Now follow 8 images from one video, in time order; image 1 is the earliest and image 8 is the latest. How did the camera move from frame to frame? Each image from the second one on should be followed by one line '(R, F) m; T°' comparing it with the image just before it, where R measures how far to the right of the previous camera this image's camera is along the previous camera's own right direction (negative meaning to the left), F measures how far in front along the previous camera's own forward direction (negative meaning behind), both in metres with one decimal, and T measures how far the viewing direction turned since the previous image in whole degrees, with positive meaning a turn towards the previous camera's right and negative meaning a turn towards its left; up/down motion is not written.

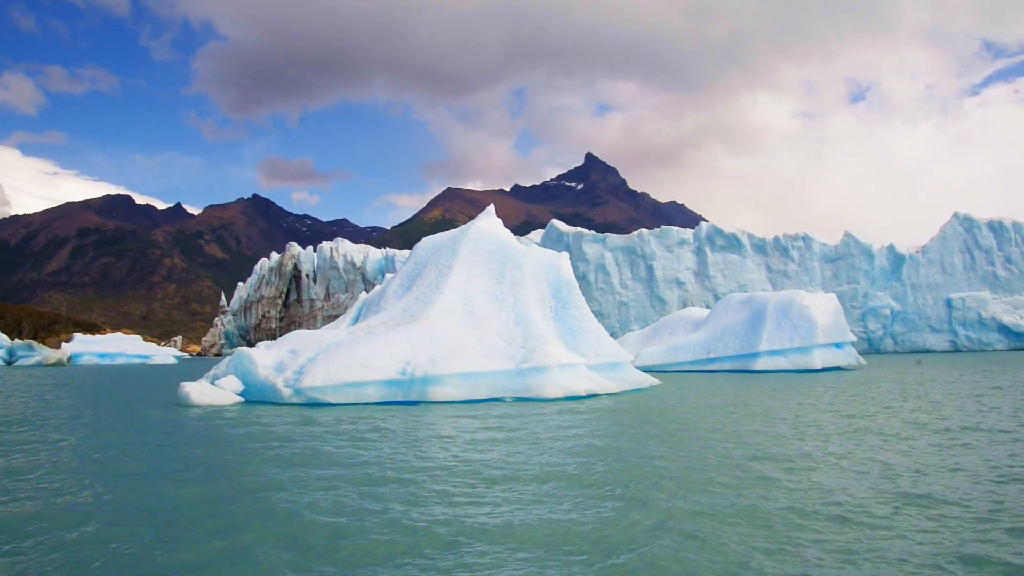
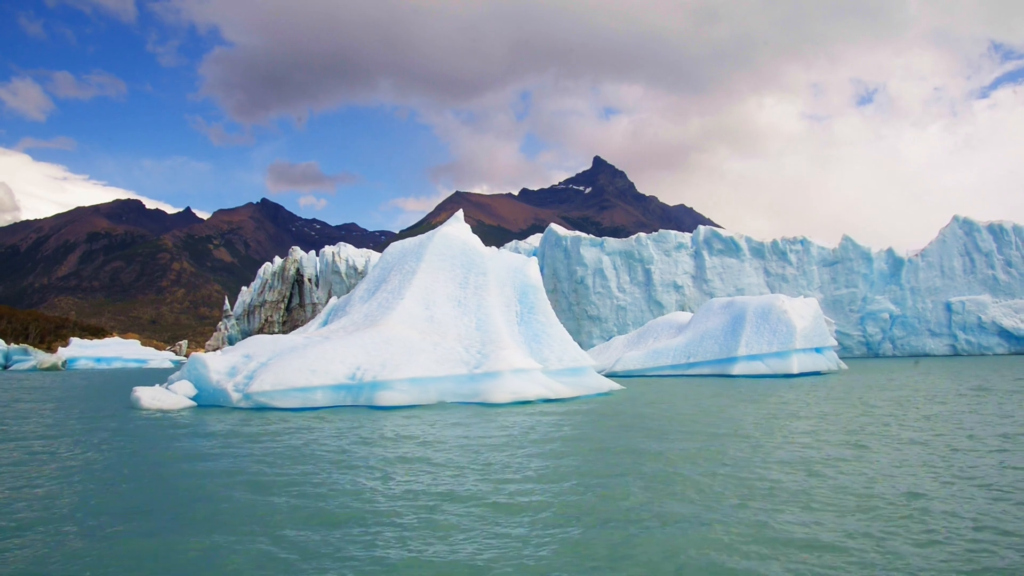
(+1.3, -0.1) m; -1°
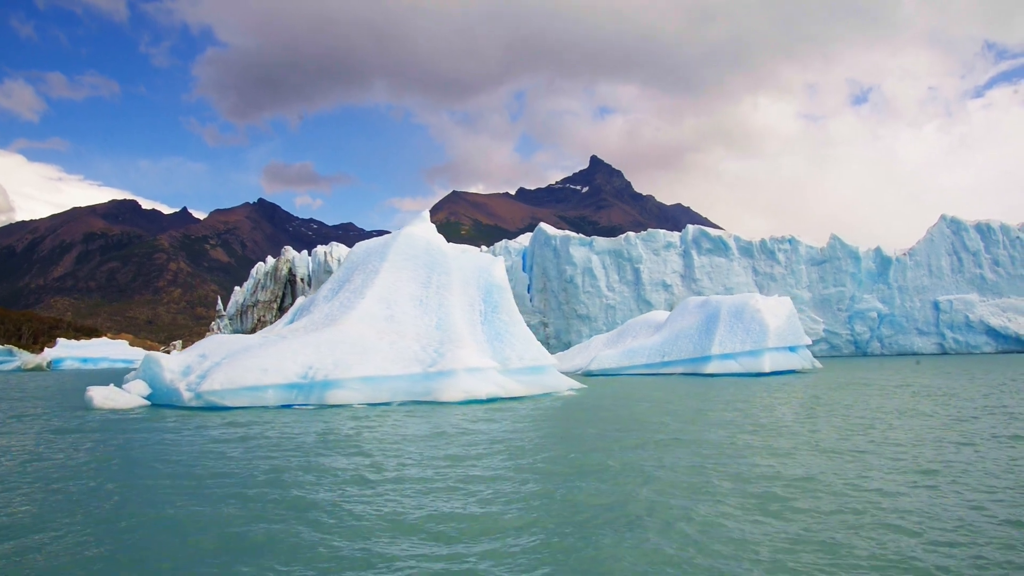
(+1.1, -0.1) m; 0°
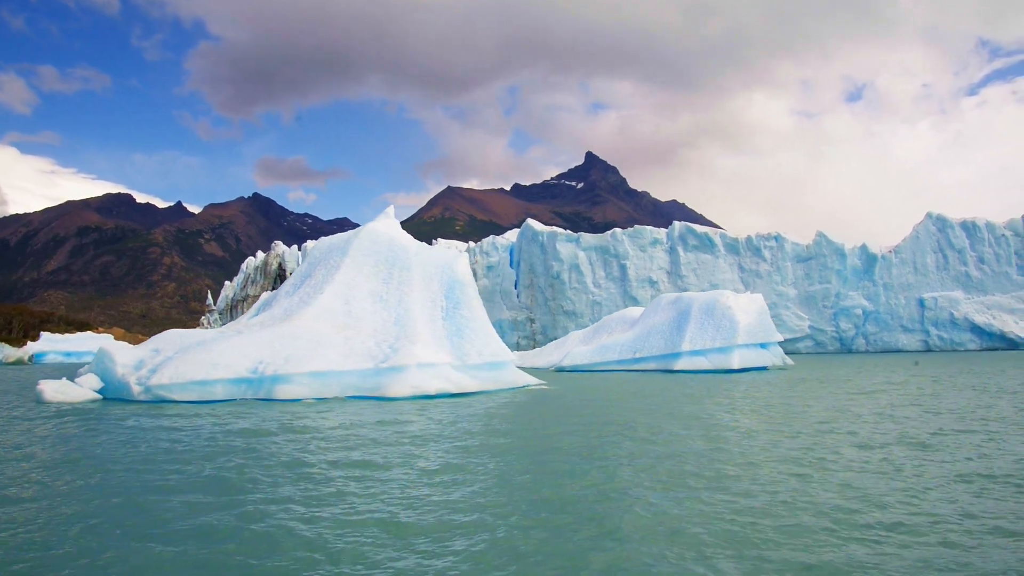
(+1.1, -0.1) m; 0°
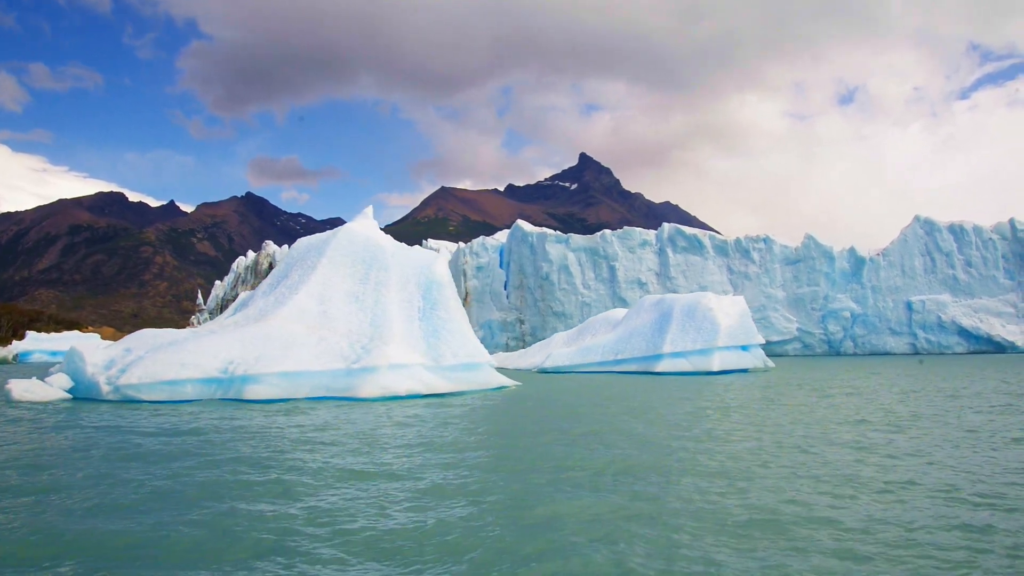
(+0.5, 0.0) m; 0°
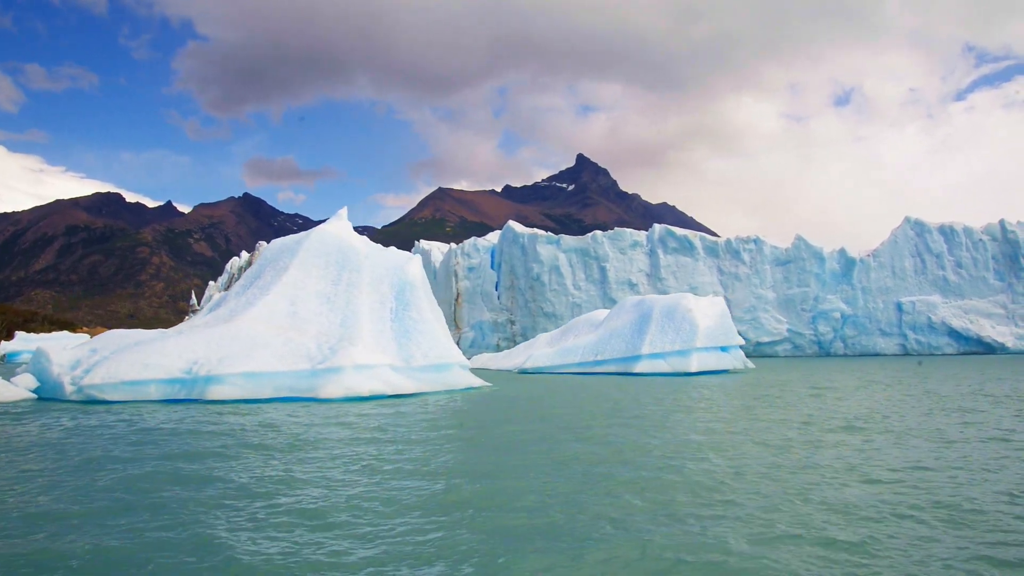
(+0.8, -0.1) m; 0°
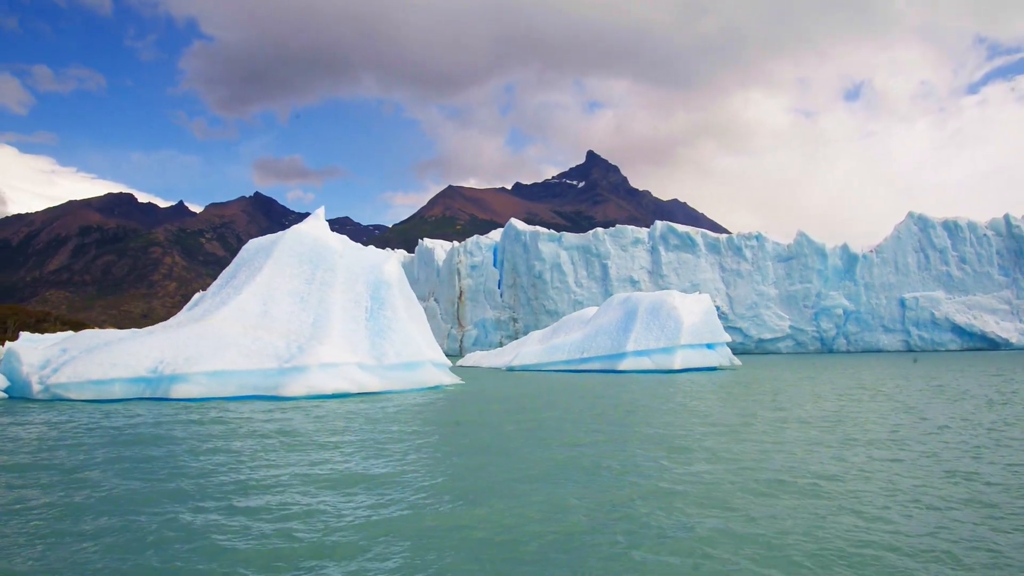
(+1.1, 0.0) m; -1°
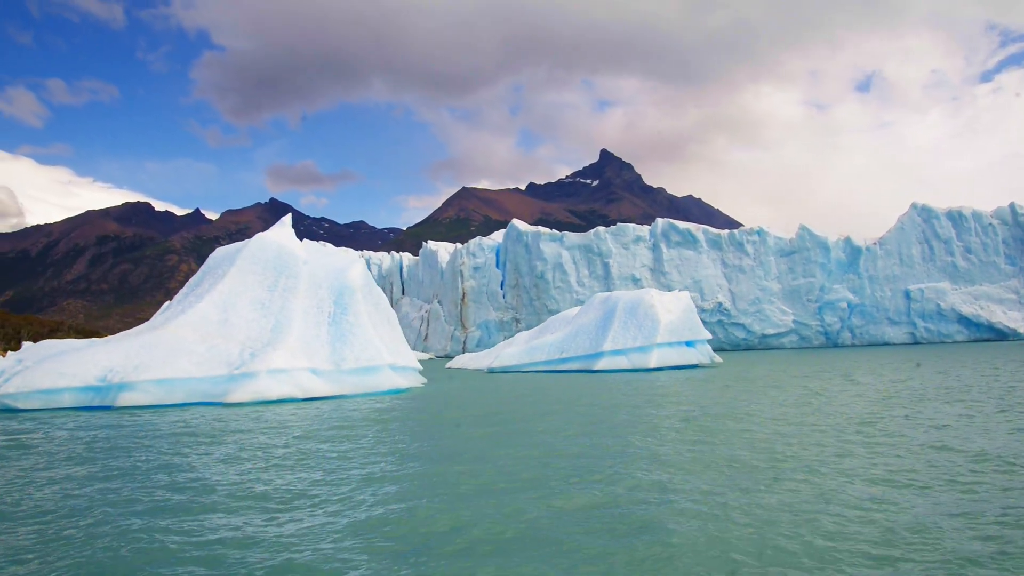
(+1.7, 0.0) m; -2°
